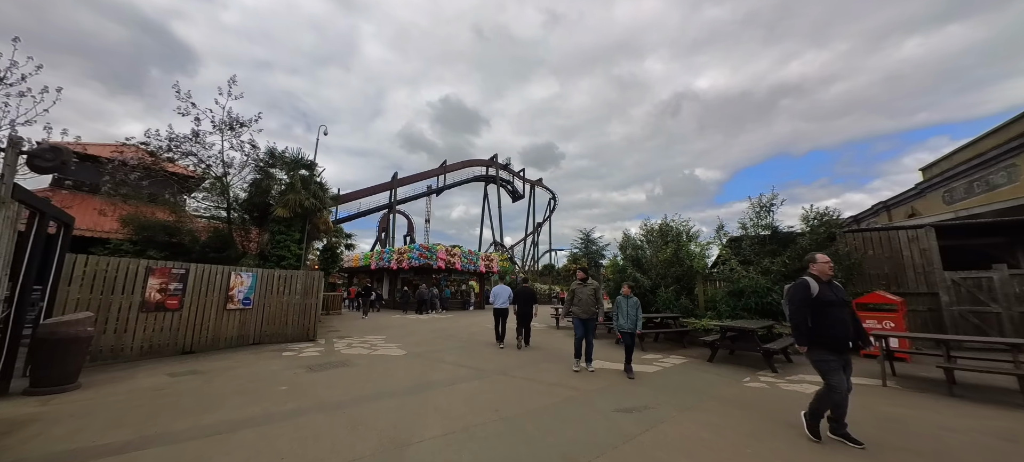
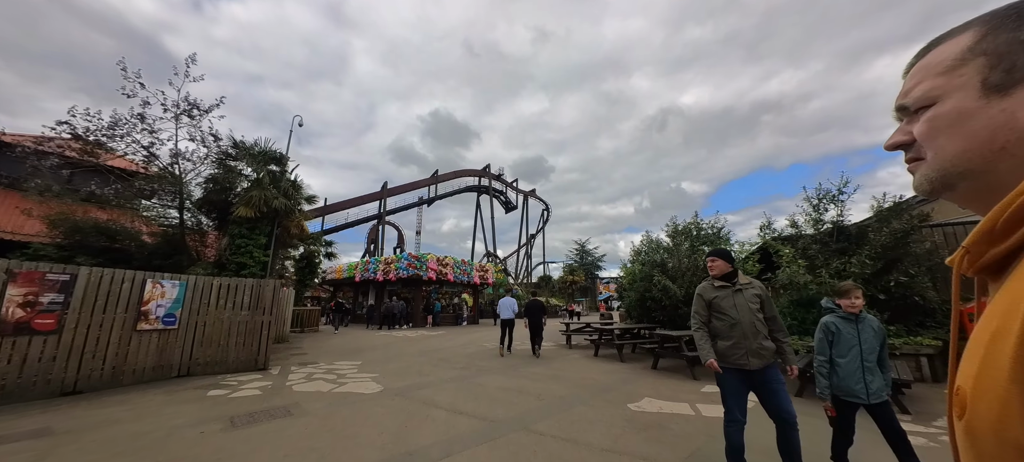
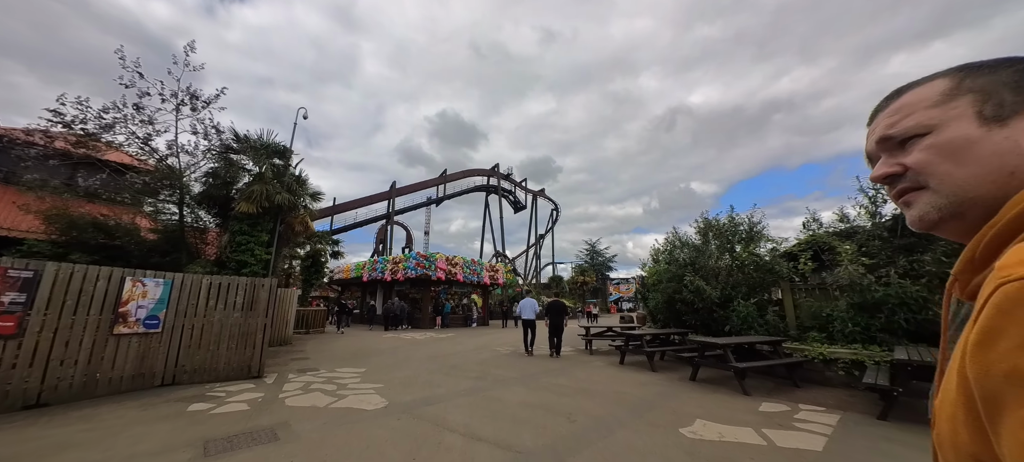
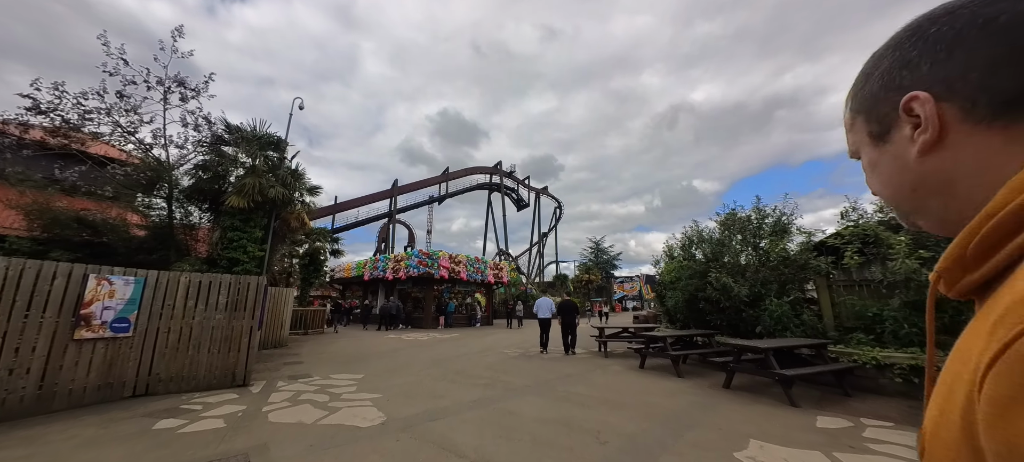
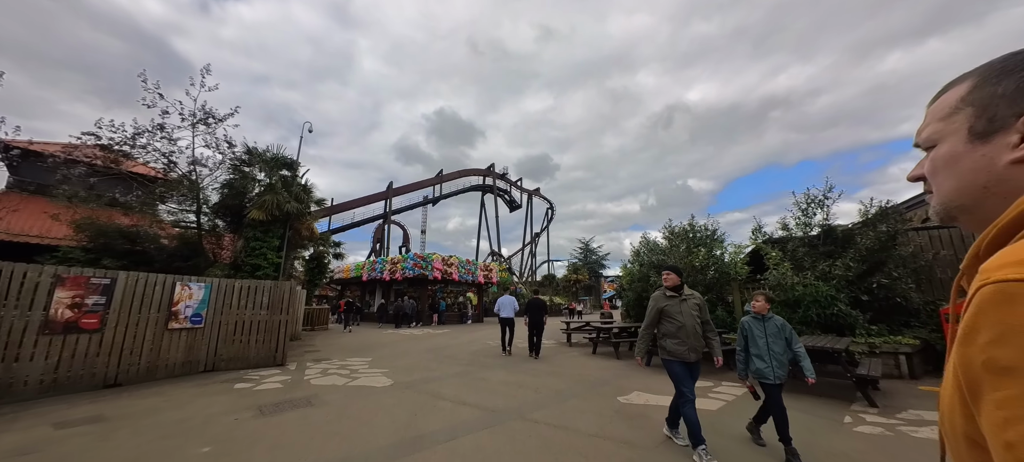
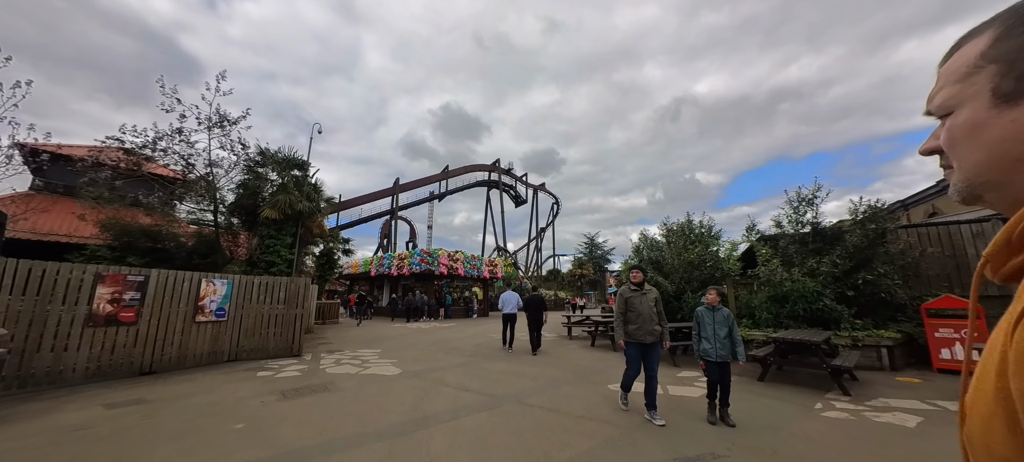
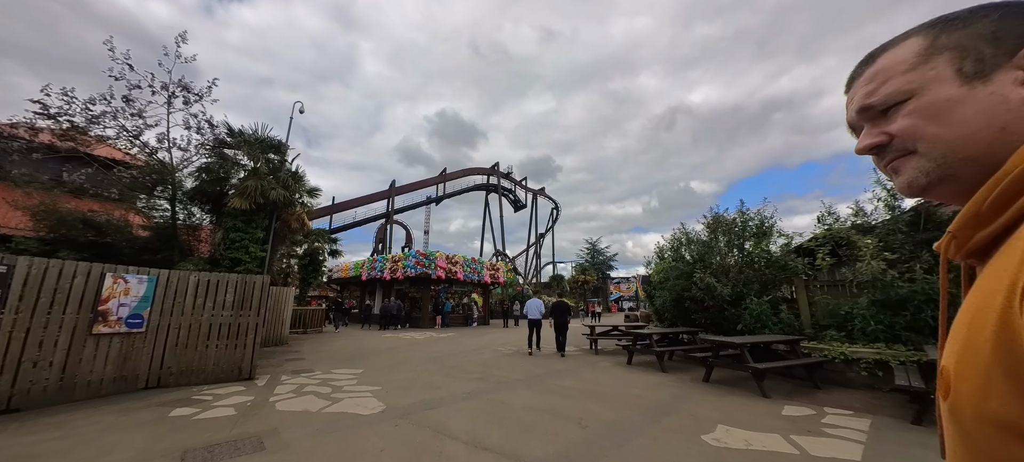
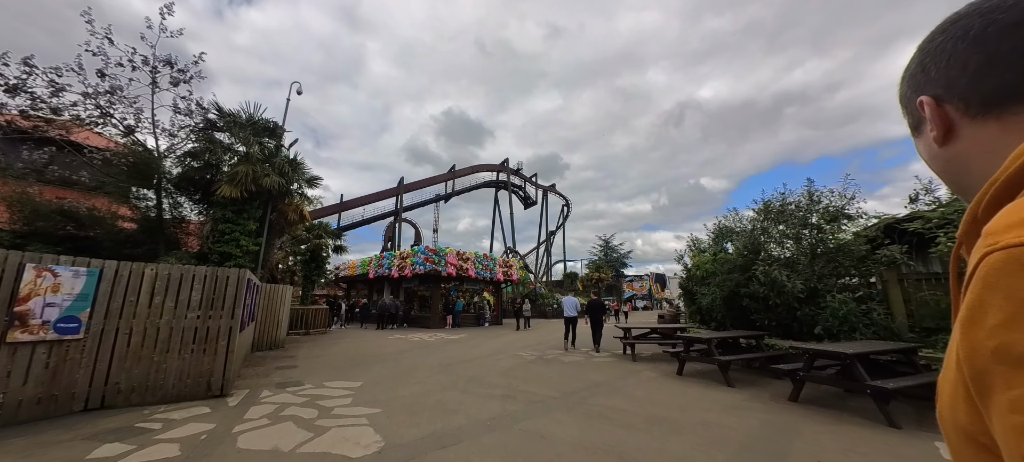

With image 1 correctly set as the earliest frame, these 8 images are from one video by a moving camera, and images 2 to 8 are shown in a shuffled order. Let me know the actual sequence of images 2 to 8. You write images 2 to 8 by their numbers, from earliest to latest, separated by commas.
6, 5, 2, 3, 7, 4, 8
